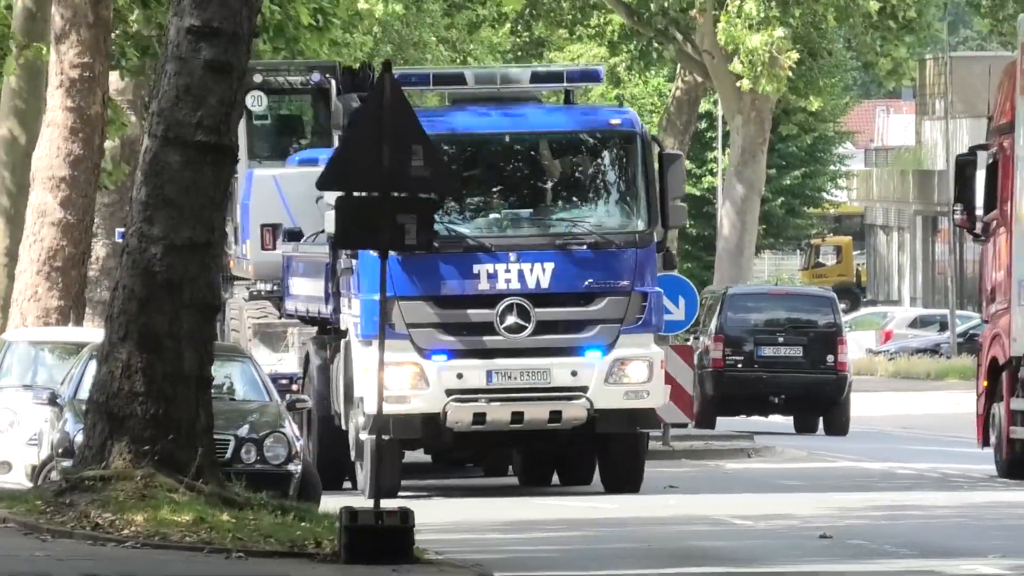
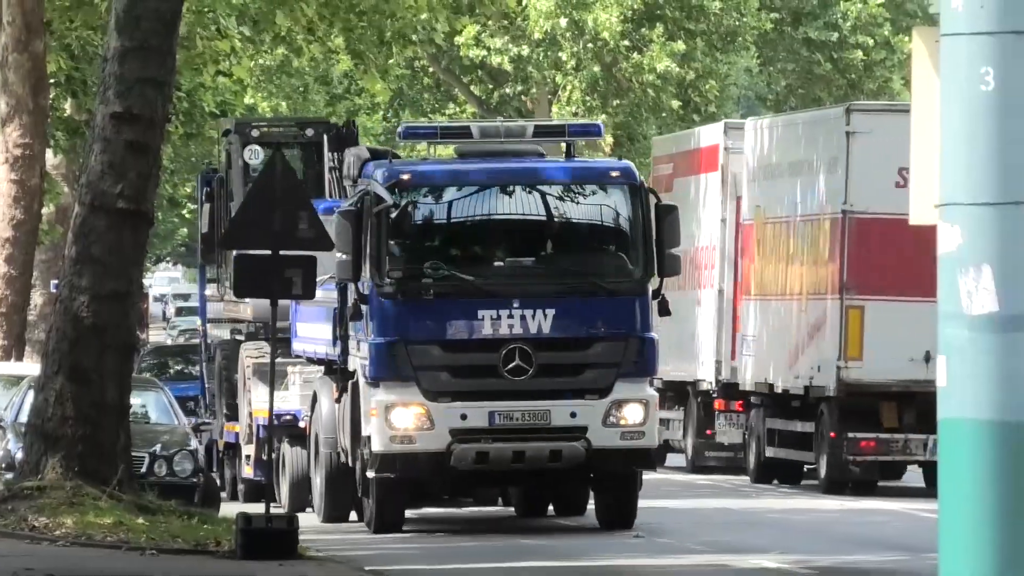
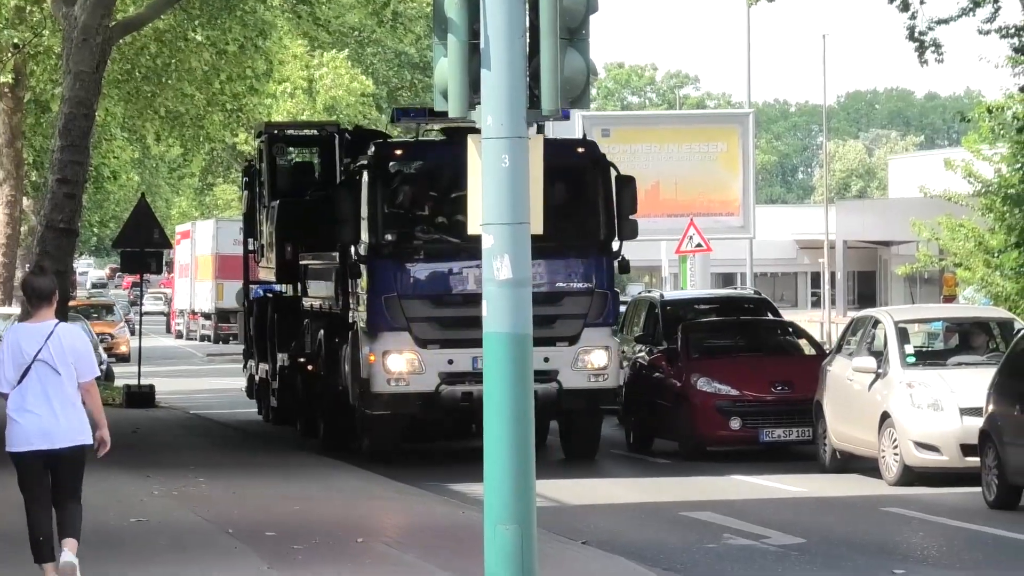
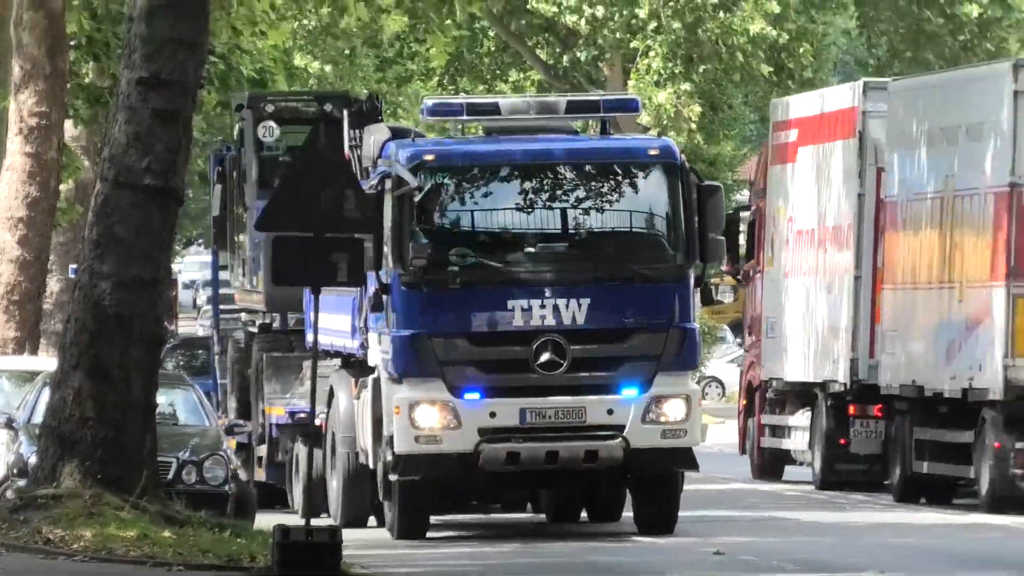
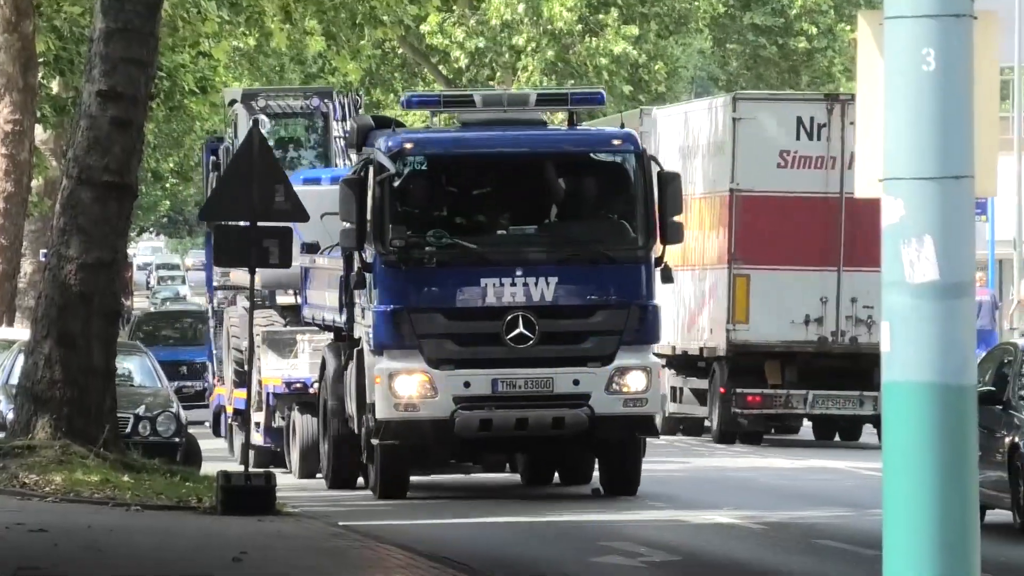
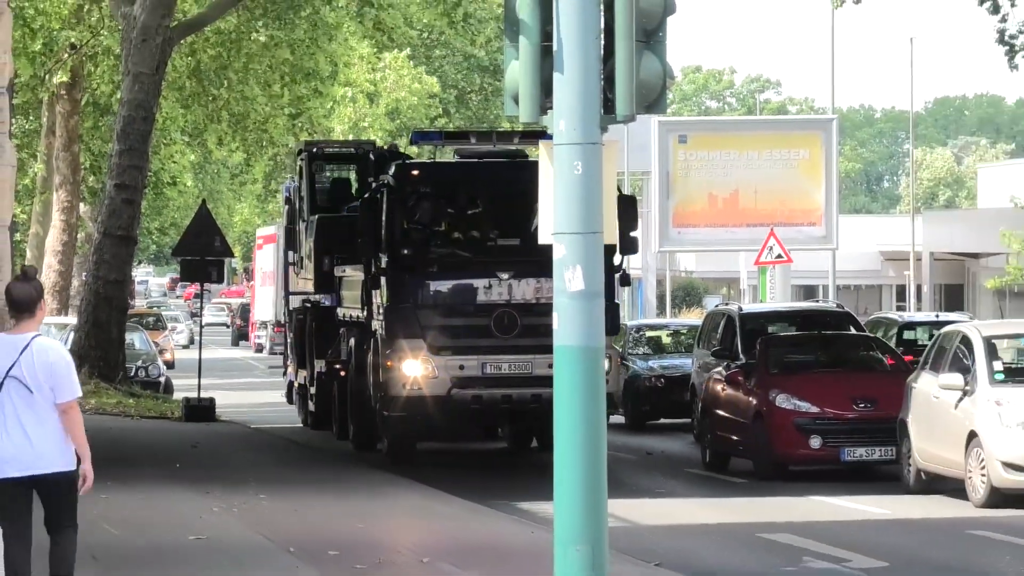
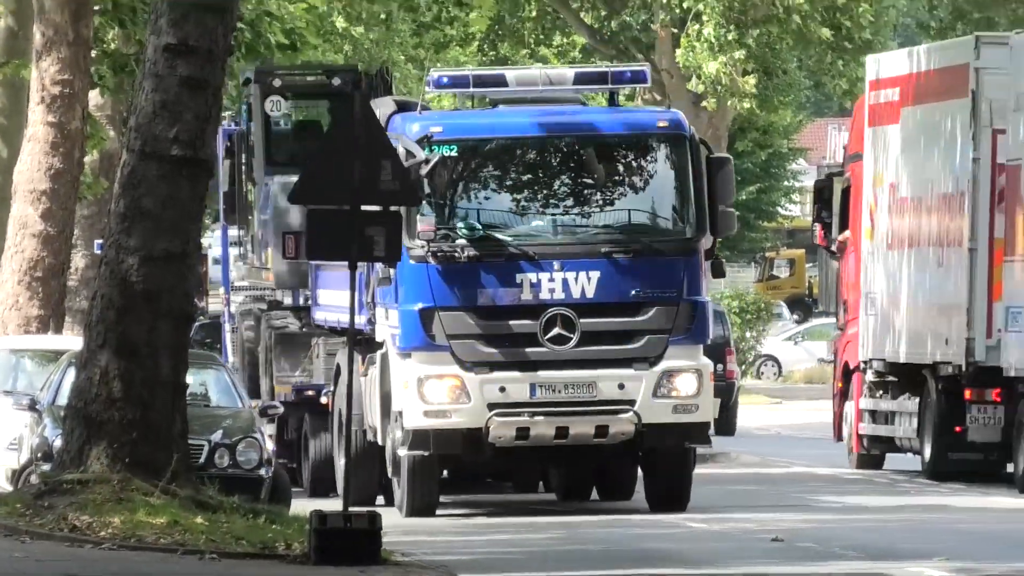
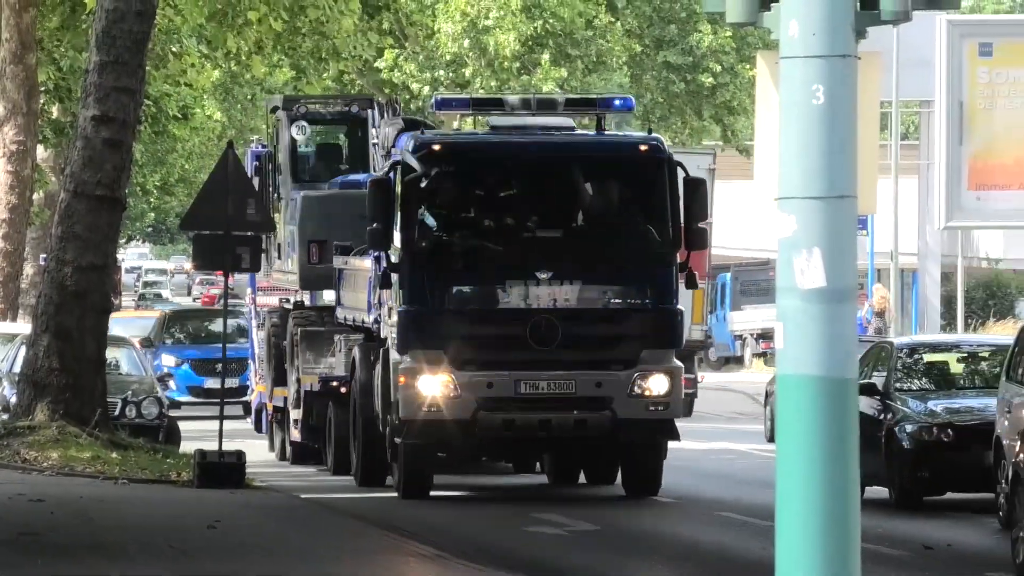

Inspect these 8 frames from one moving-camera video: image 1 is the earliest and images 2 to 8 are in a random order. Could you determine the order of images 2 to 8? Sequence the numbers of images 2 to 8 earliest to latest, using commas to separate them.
7, 4, 2, 5, 8, 6, 3
